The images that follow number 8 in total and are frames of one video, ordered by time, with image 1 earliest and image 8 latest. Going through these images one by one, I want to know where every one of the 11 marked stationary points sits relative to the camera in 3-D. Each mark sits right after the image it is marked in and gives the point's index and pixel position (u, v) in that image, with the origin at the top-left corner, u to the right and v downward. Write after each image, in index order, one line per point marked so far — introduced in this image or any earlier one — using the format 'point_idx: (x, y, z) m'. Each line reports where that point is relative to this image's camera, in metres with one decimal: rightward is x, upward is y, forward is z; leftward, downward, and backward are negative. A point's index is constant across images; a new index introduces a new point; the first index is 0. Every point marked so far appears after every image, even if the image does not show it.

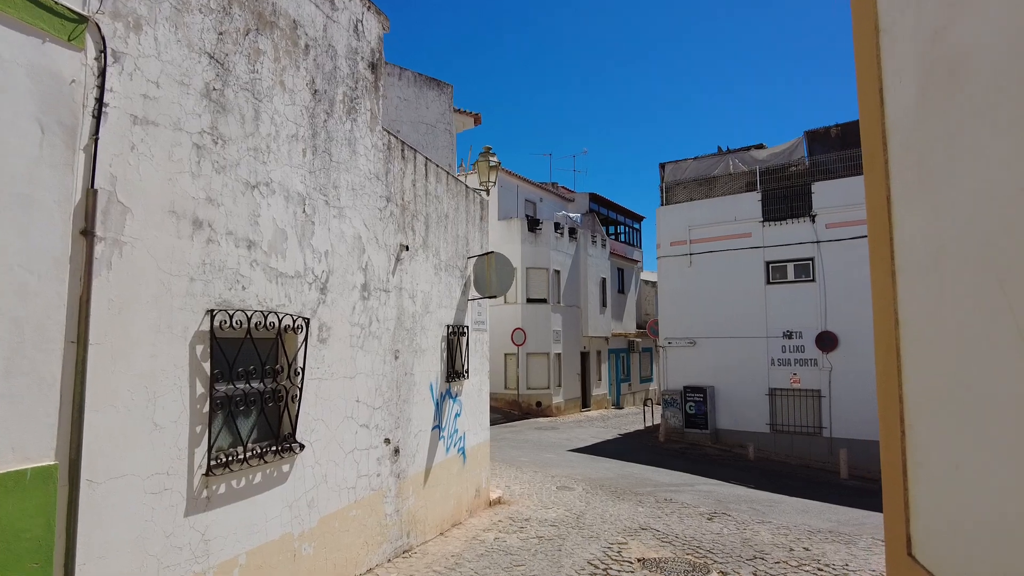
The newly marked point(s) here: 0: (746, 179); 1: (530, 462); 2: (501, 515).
0: (+6.4, +3.0, +18.1) m
1: (+0.3, -3.5, +13.0) m
2: (-0.1, -3.0, +8.8) m
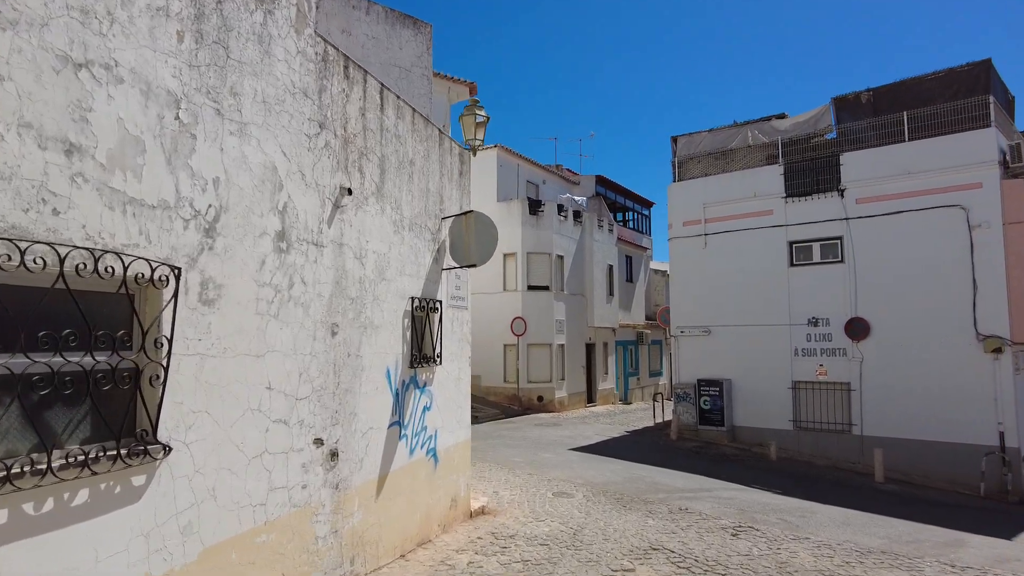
0: (+6.4, +3.4, +16.4) m
1: (+0.2, -3.1, +11.5) m
2: (-0.3, -2.7, +7.3) m
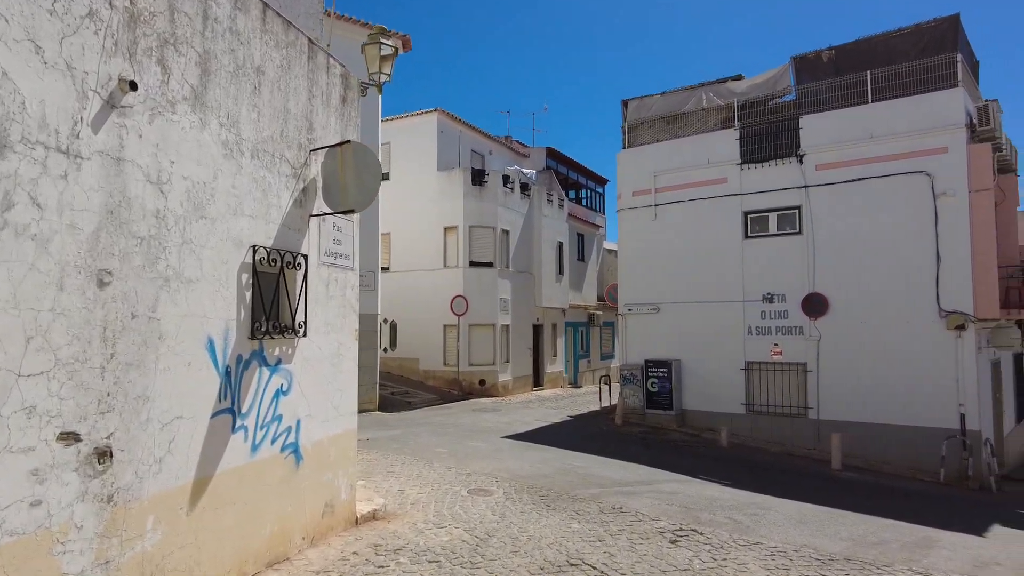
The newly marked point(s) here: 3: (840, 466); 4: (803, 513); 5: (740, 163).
0: (+4.9, +4.0, +15.3) m
1: (-1.0, -2.6, +10.1) m
2: (-1.3, -2.3, +5.9) m
3: (+5.9, -3.3, +11.9) m
4: (+3.4, -2.7, +7.7) m
5: (+5.1, +2.8, +14.6) m
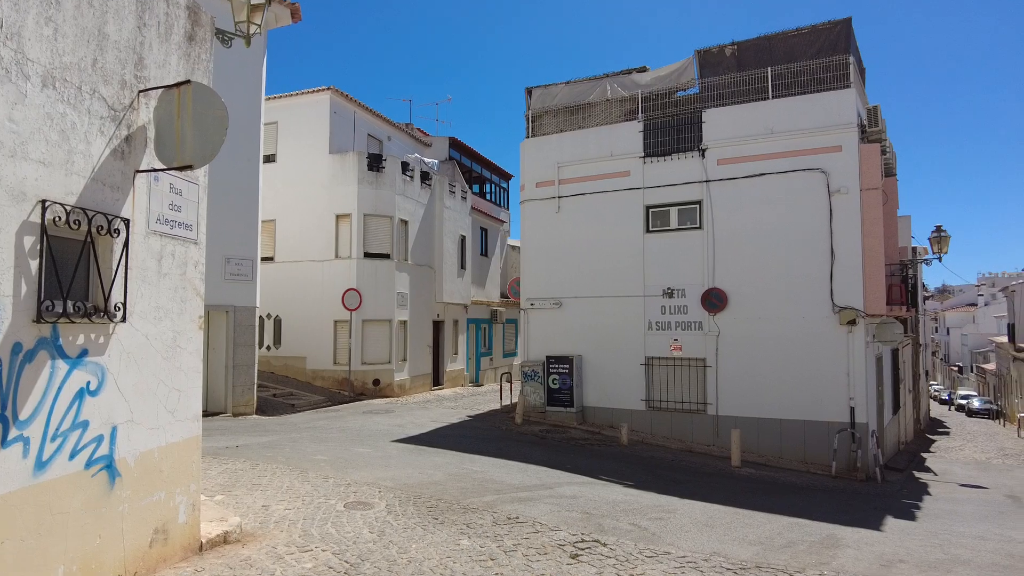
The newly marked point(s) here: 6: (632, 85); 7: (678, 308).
0: (+2.6, +4.1, +15.0) m
1: (-2.6, -2.4, +9.0) m
2: (-2.2, -2.1, +4.8) m
3: (+4.1, -3.2, +11.8) m
4: (+2.2, -2.5, +7.3) m
5: (+2.9, +2.9, +14.4) m
6: (+2.8, +4.7, +15.1) m
7: (+3.5, -0.4, +13.9) m
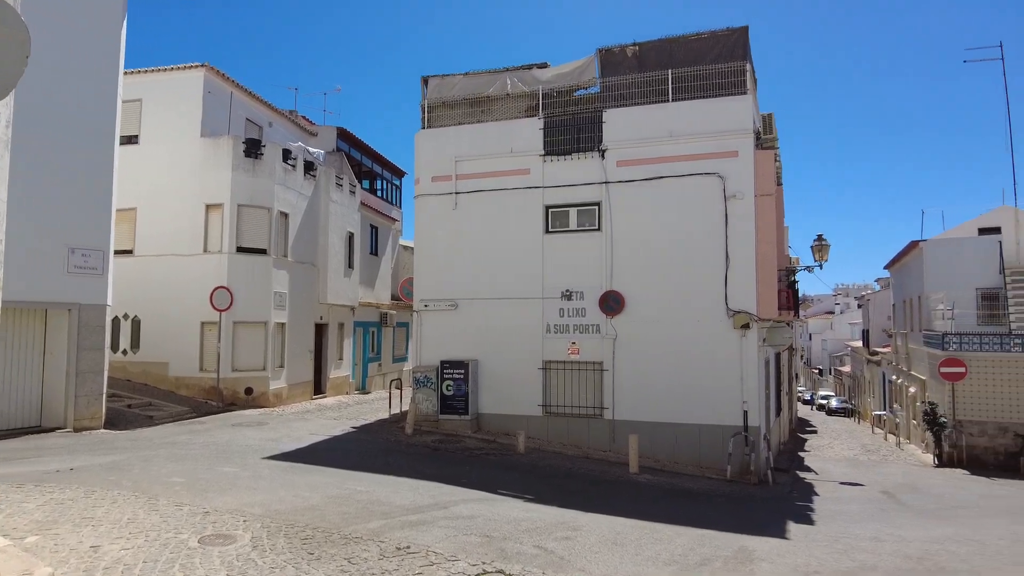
0: (+0.3, +4.1, +14.5) m
1: (-3.9, -2.3, +7.7) m
2: (-2.9, -2.0, +3.6) m
3: (+2.2, -3.2, +11.5) m
4: (+1.1, -2.5, +6.8) m
5: (+0.7, +2.9, +13.9) m
6: (+0.5, +4.6, +14.6) m
7: (+1.3, -0.5, +13.5) m
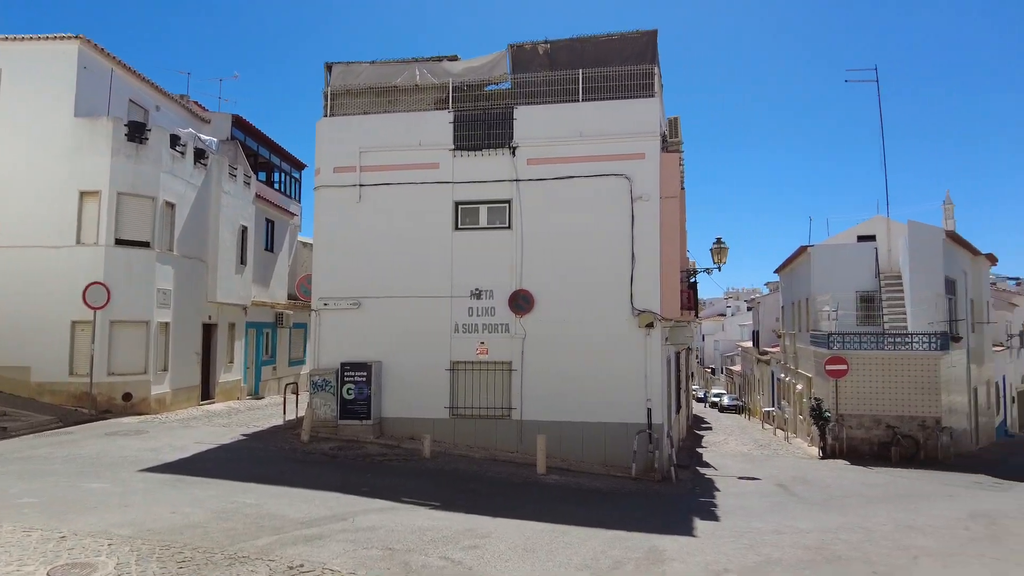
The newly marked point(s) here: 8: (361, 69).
0: (-1.6, +4.1, +14.0) m
1: (-4.9, -2.2, +6.7) m
2: (-3.3, -1.9, +2.8) m
3: (+0.6, -3.2, +11.4) m
4: (+0.1, -2.5, +6.5) m
5: (-1.2, +2.9, +13.5) m
6: (-1.5, +4.7, +14.2) m
7: (-0.5, -0.4, +13.2) m
8: (-3.3, +4.9, +14.5) m
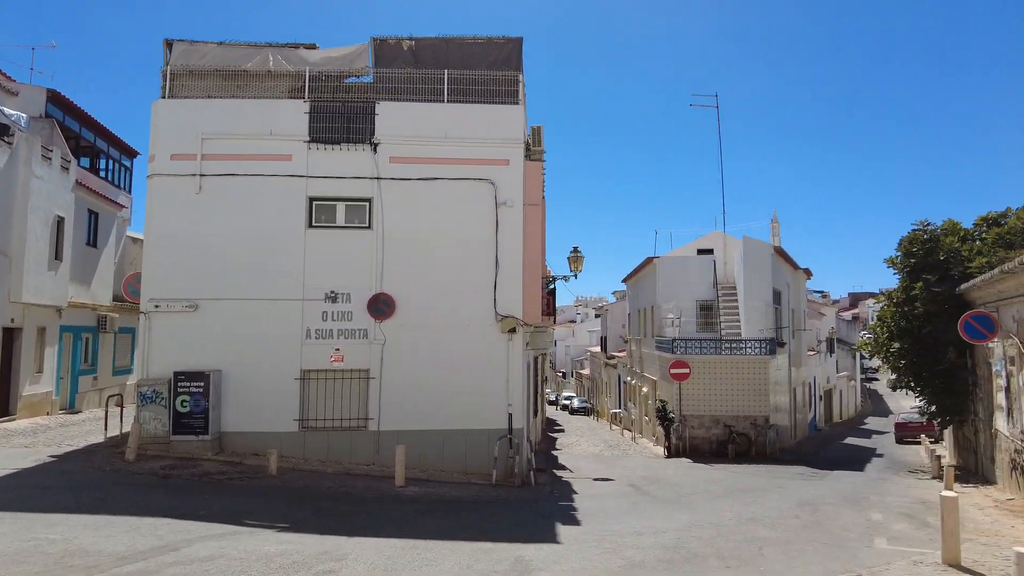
0: (-4.4, +4.1, +13.1) m
1: (-6.2, -2.2, +5.2) m
2: (-3.7, -1.8, +1.7) m
3: (-1.8, -3.2, +10.9) m
4: (-1.2, -2.5, +6.1) m
5: (-3.9, +2.8, +12.7) m
6: (-4.3, +4.6, +13.3) m
7: (-3.2, -0.5, +12.5) m
8: (-6.2, +4.8, +13.2) m
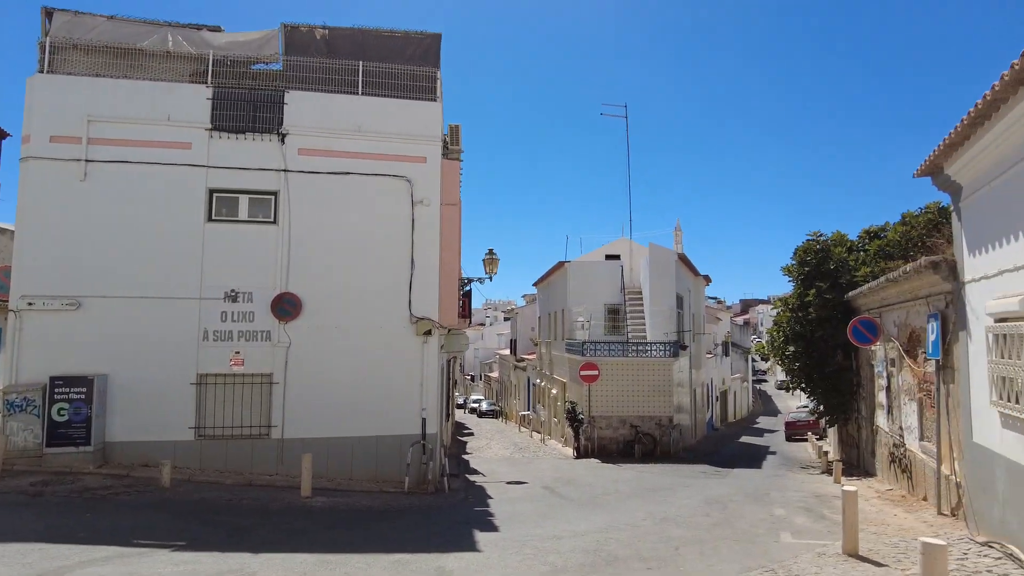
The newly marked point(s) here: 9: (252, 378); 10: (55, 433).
0: (-6.0, +4.1, +12.2) m
1: (-6.7, -2.1, +4.1) m
2: (-3.8, -1.8, +1.0) m
3: (-3.2, -3.2, +10.3) m
4: (-1.9, -2.5, +5.7) m
5: (-5.4, +2.9, +11.8) m
6: (-5.9, +4.7, +12.4) m
7: (-4.8, -0.5, +11.7) m
8: (-7.7, +4.9, +12.1) m
9: (-4.6, -1.6, +11.7) m
10: (-7.3, -2.3, +10.6) m
